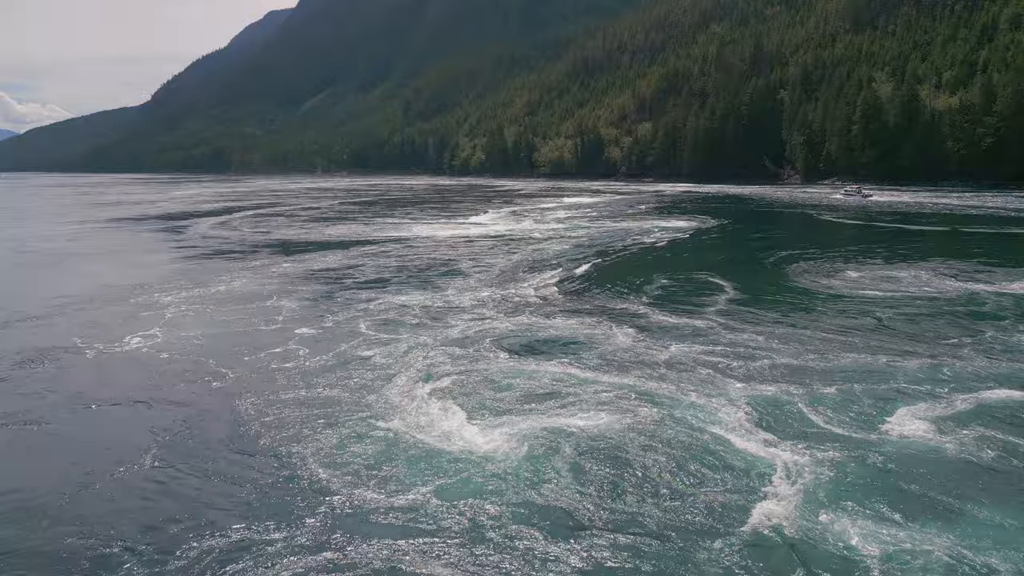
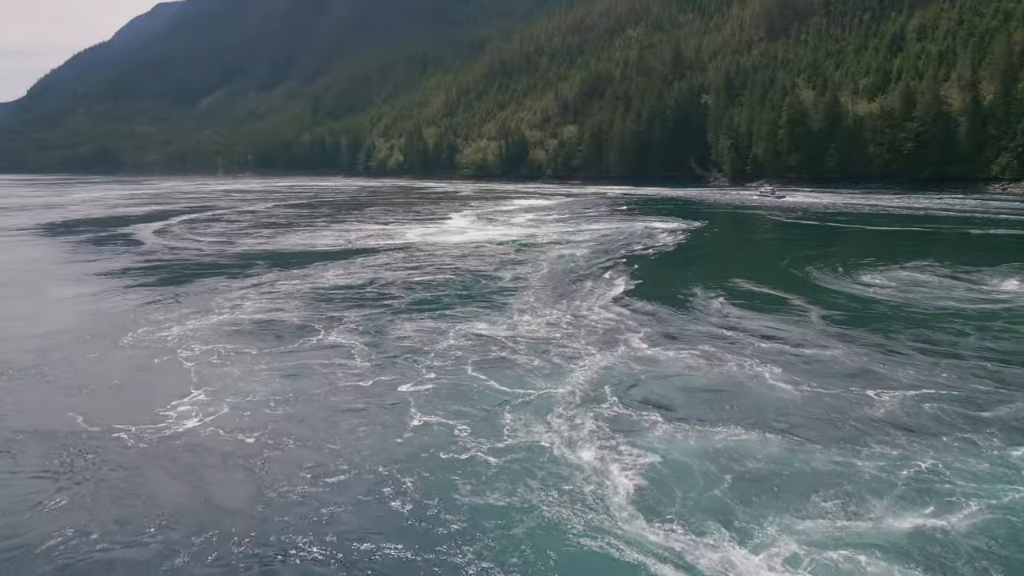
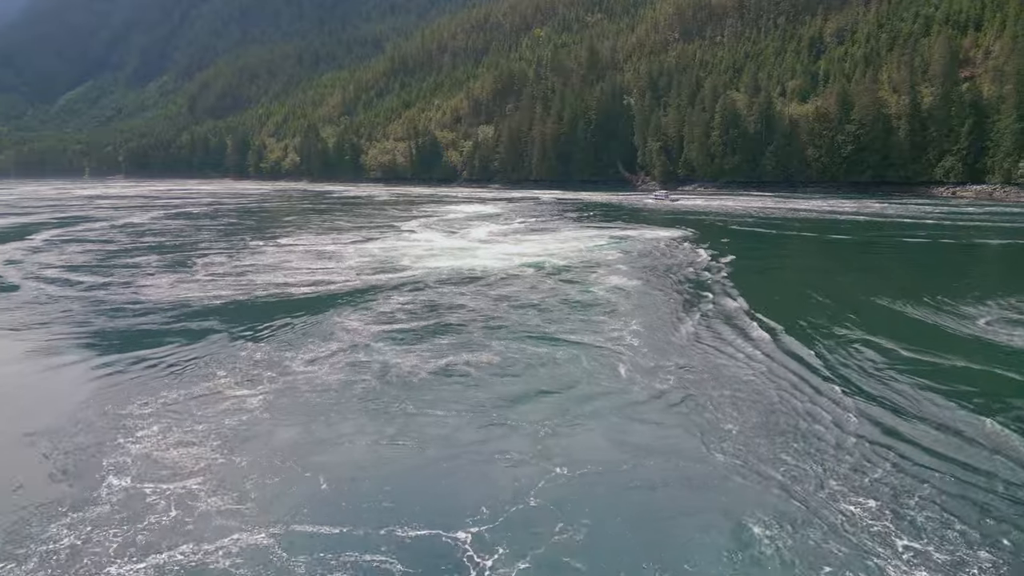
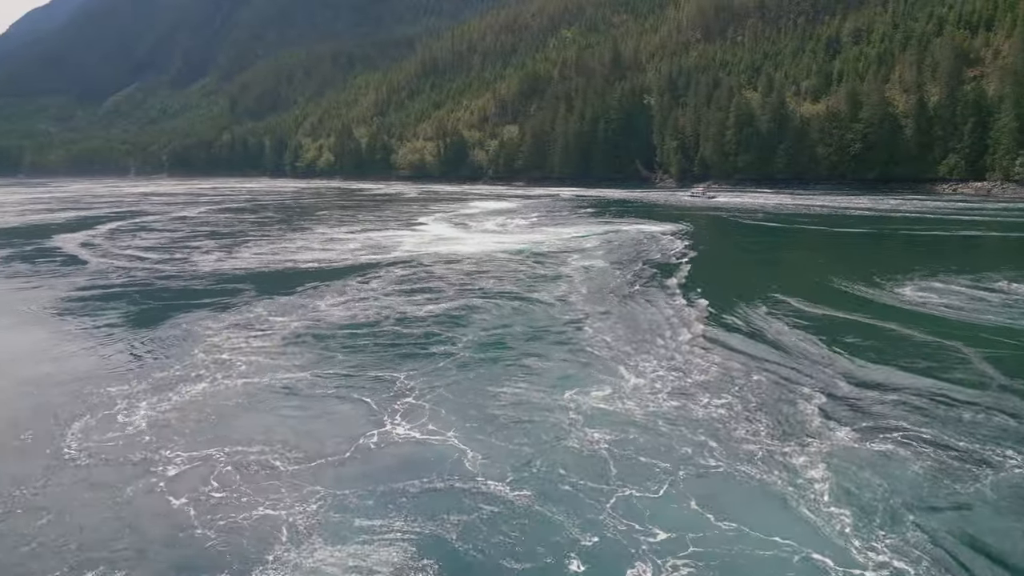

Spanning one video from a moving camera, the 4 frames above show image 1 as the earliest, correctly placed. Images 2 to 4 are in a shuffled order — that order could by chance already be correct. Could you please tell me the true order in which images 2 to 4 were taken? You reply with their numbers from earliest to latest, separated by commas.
2, 4, 3
